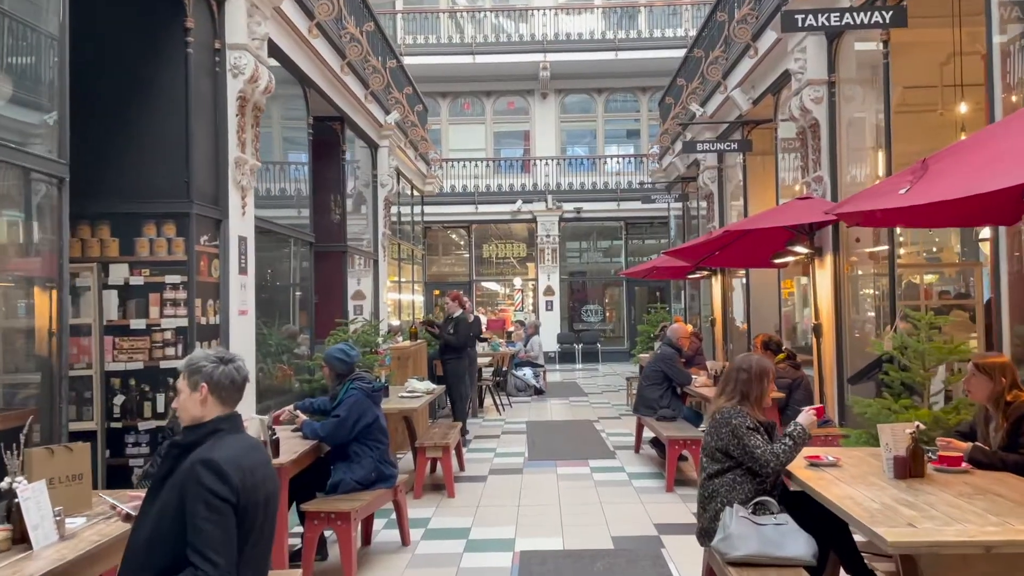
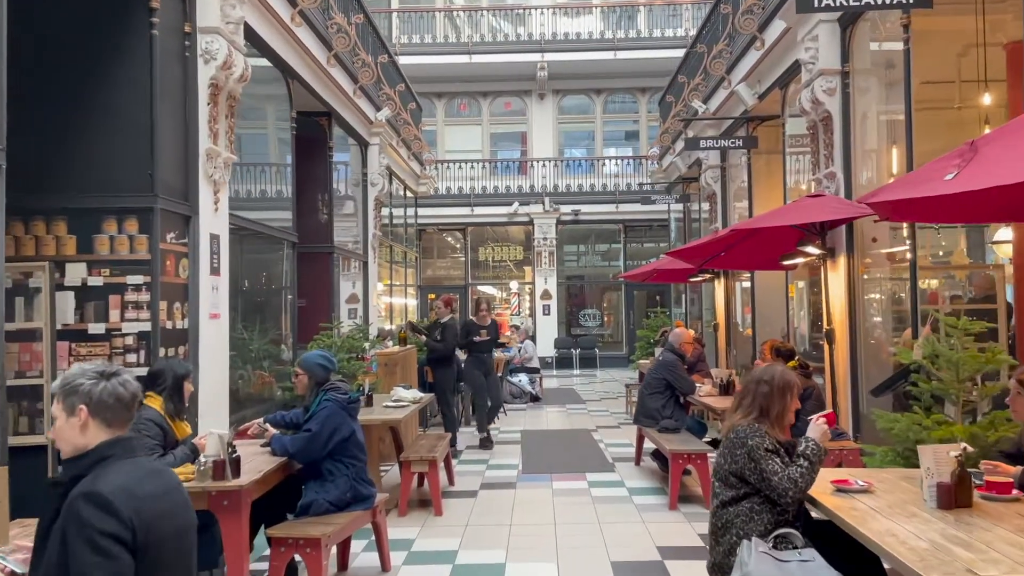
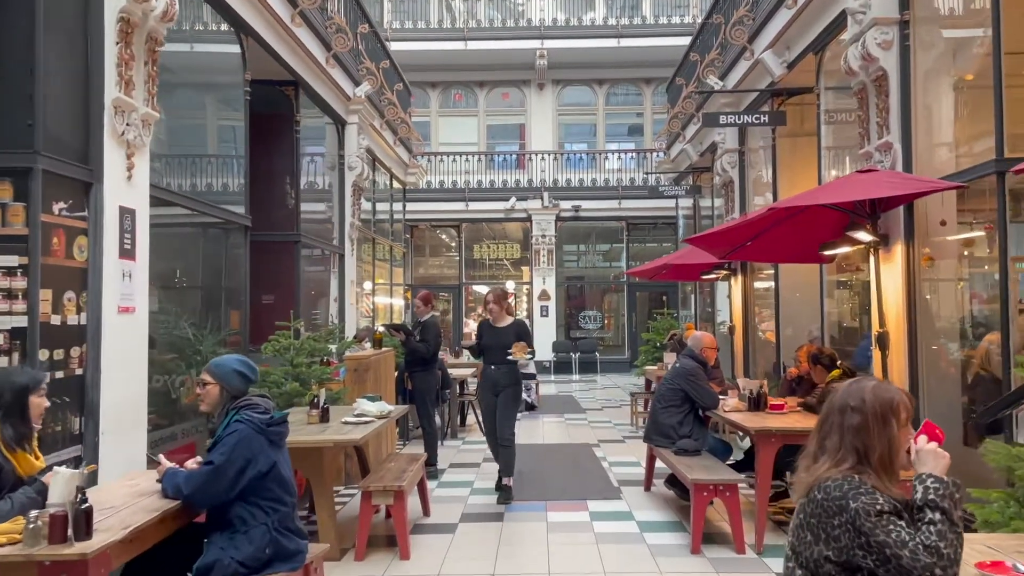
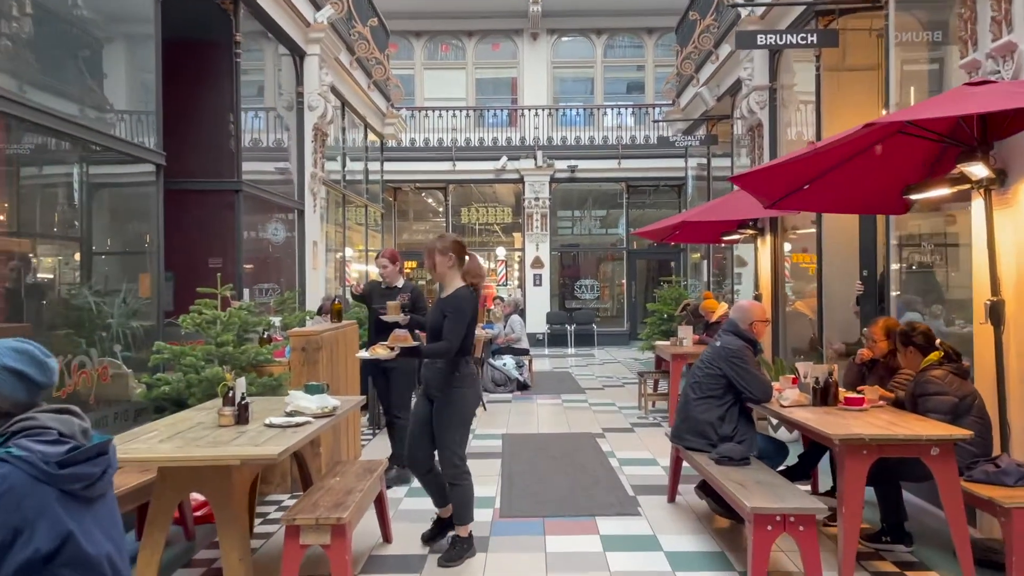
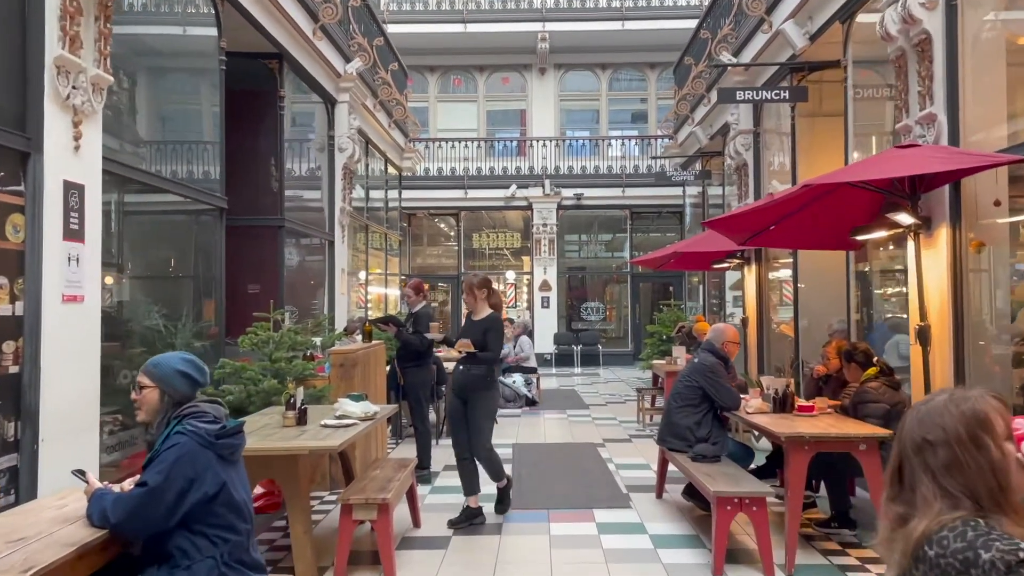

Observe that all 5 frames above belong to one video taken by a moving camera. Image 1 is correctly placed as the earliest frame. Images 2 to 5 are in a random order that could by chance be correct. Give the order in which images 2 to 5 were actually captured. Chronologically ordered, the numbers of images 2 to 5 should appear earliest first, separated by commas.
2, 3, 5, 4
